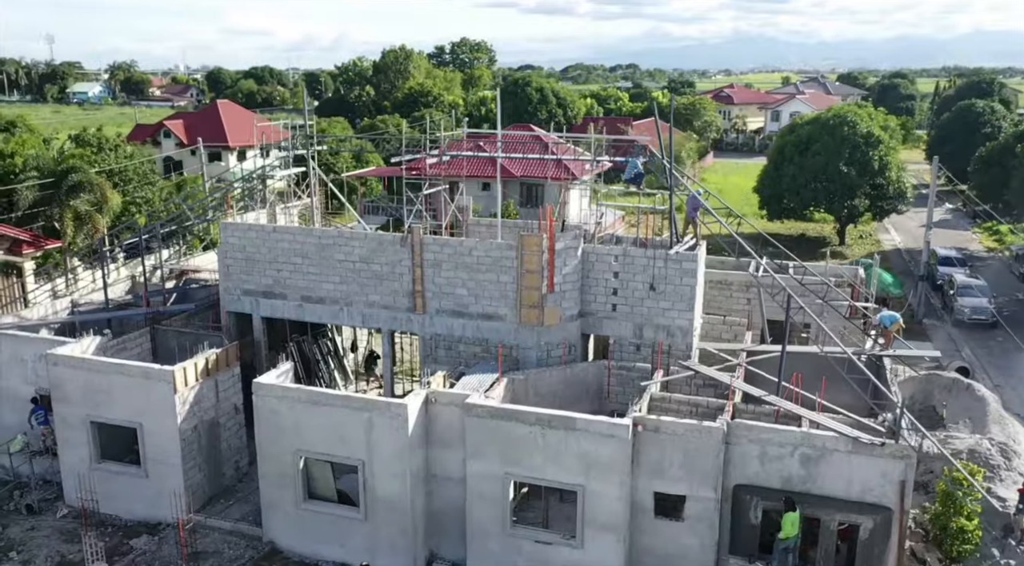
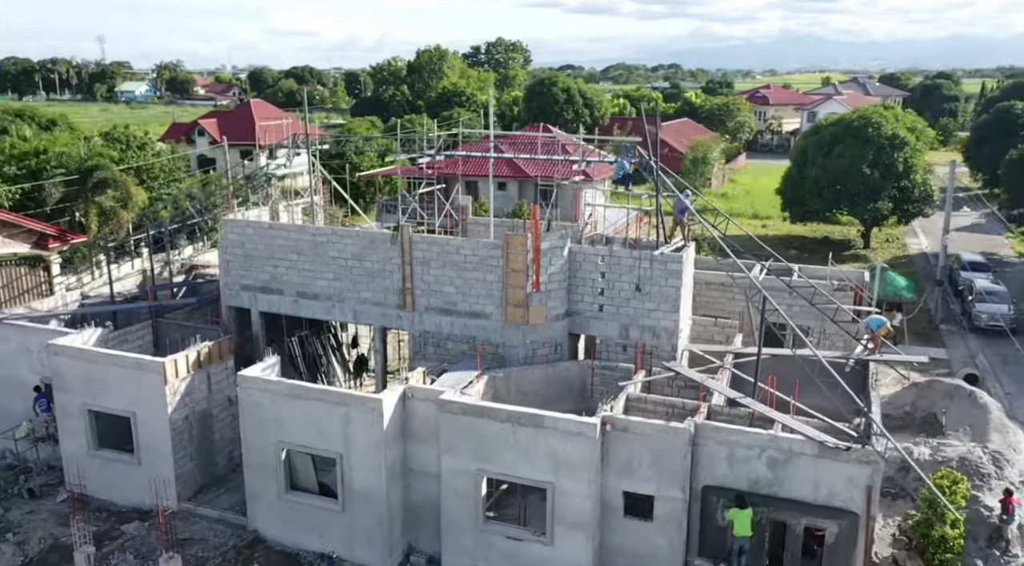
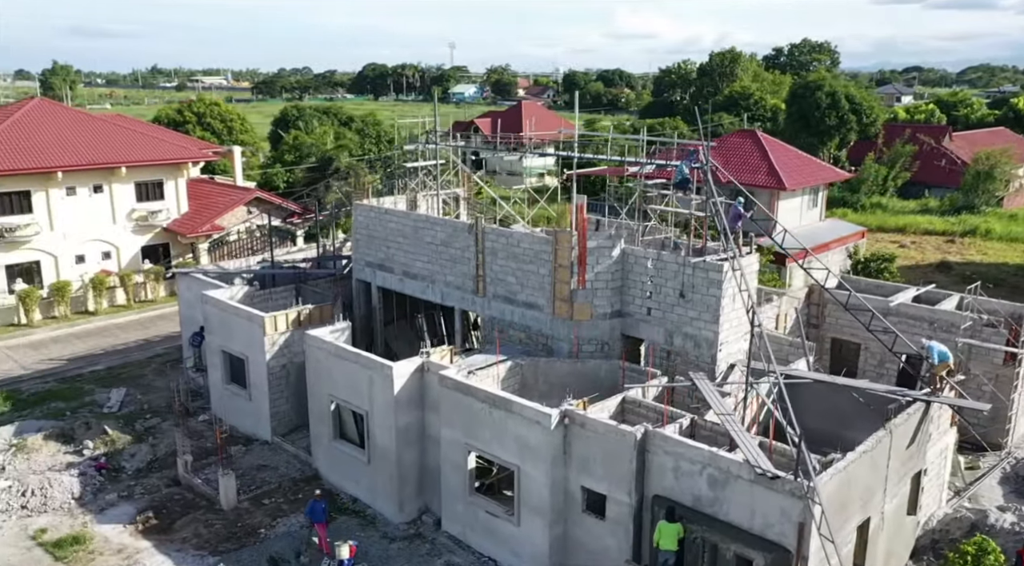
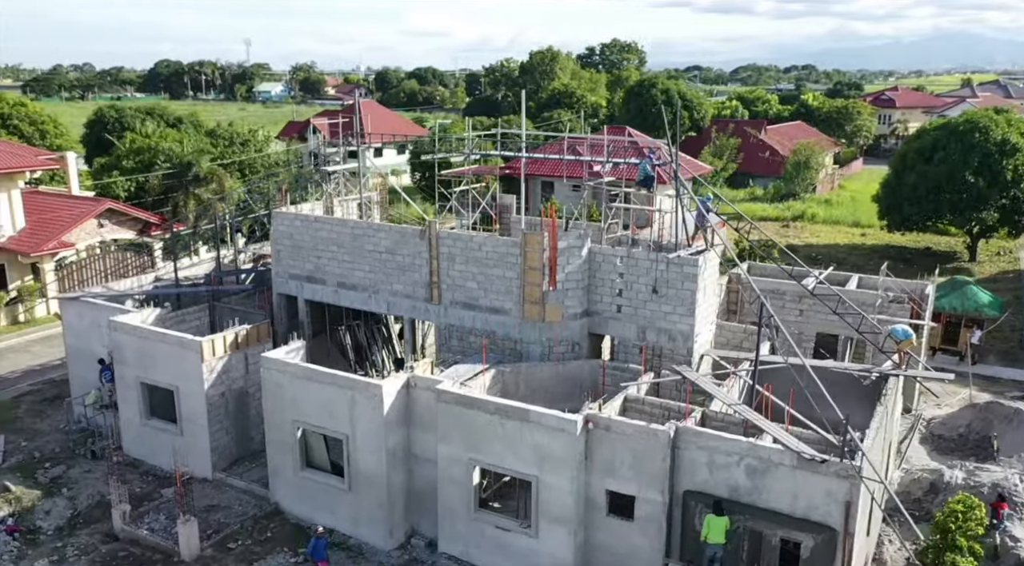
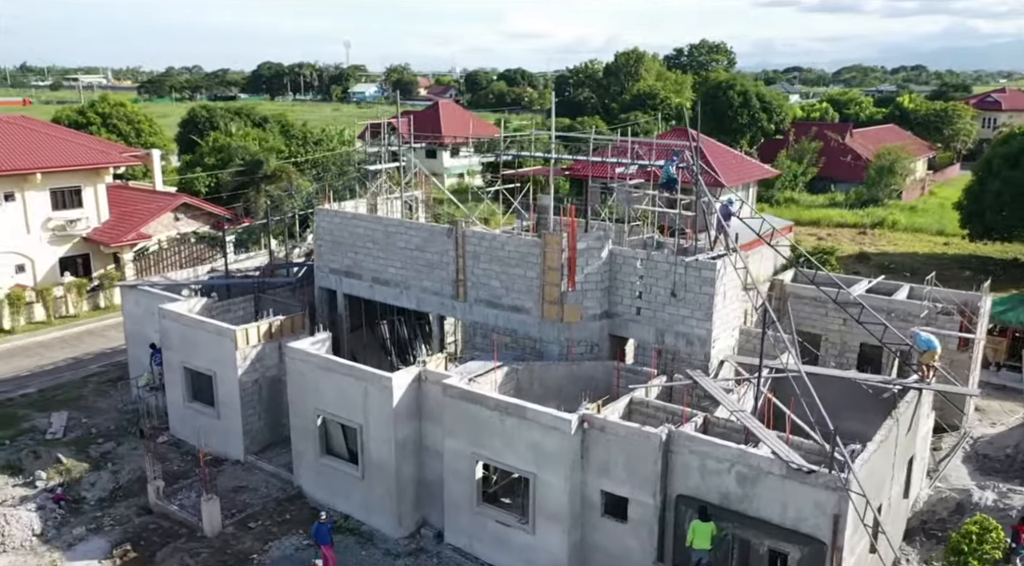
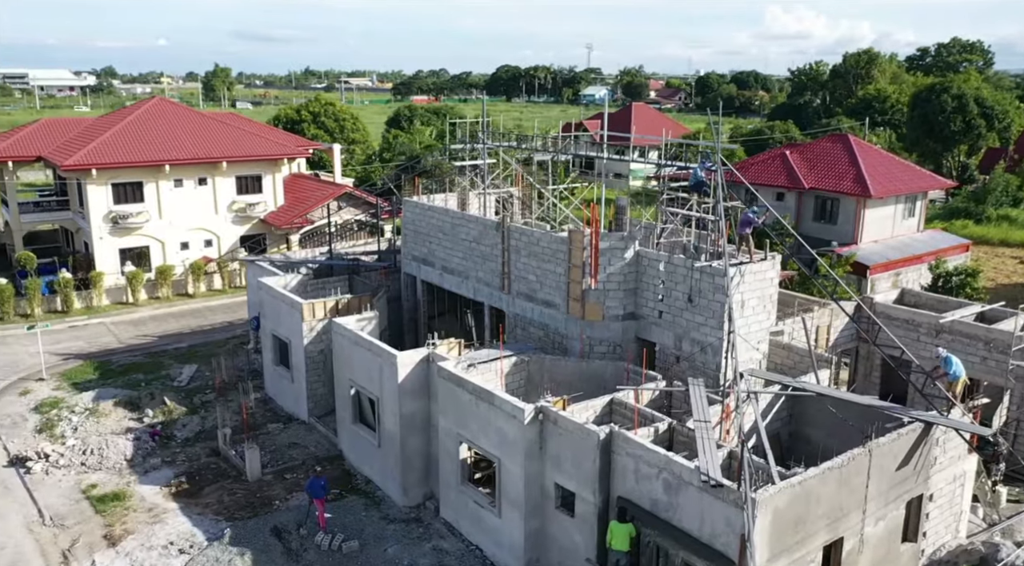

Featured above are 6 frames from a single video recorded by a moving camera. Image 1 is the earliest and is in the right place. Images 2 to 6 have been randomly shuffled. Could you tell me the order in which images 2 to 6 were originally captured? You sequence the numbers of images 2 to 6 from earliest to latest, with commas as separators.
2, 4, 5, 3, 6
